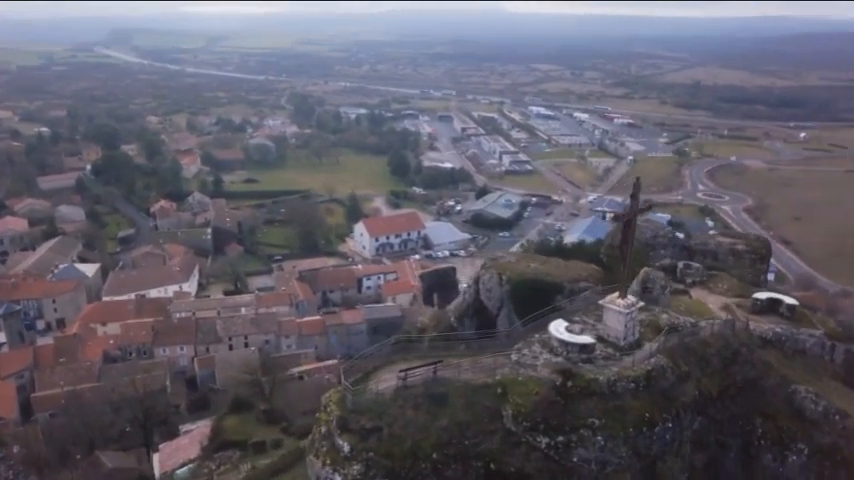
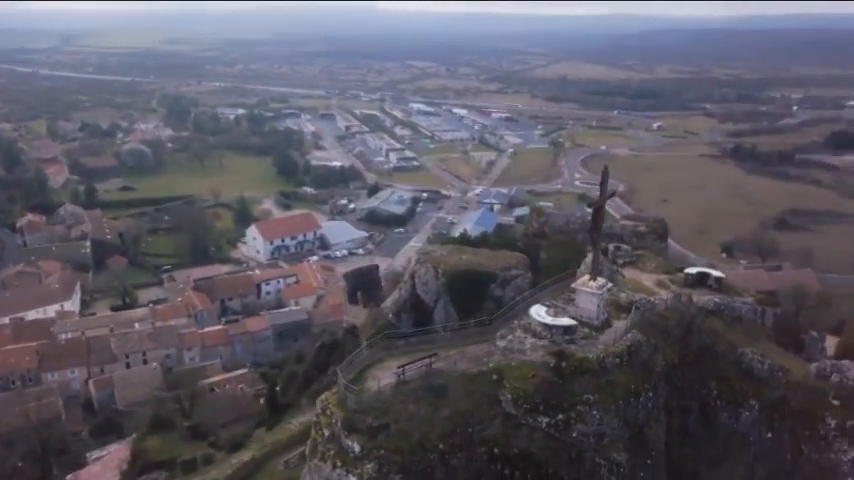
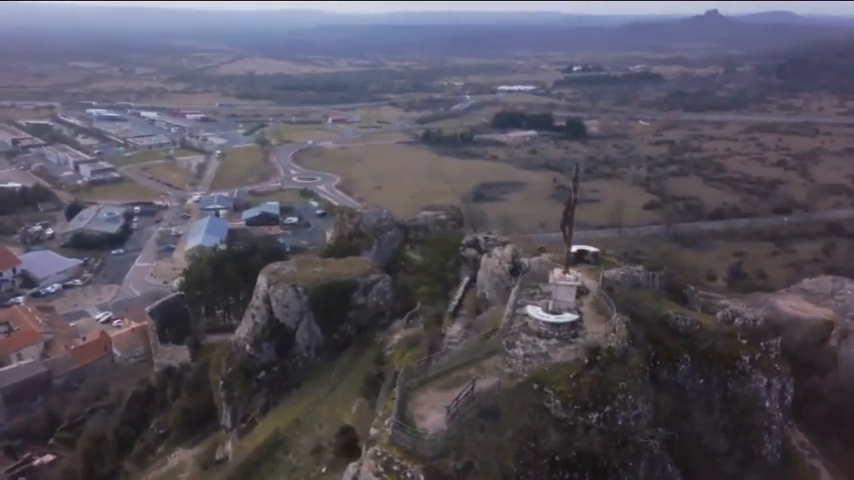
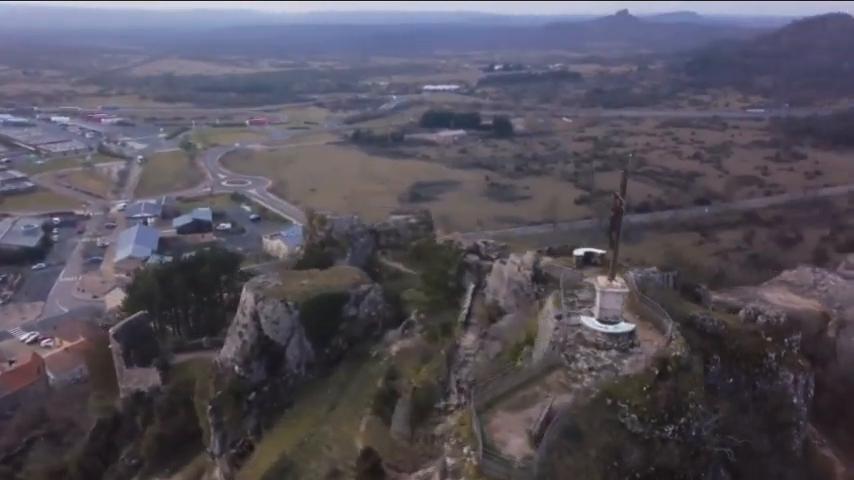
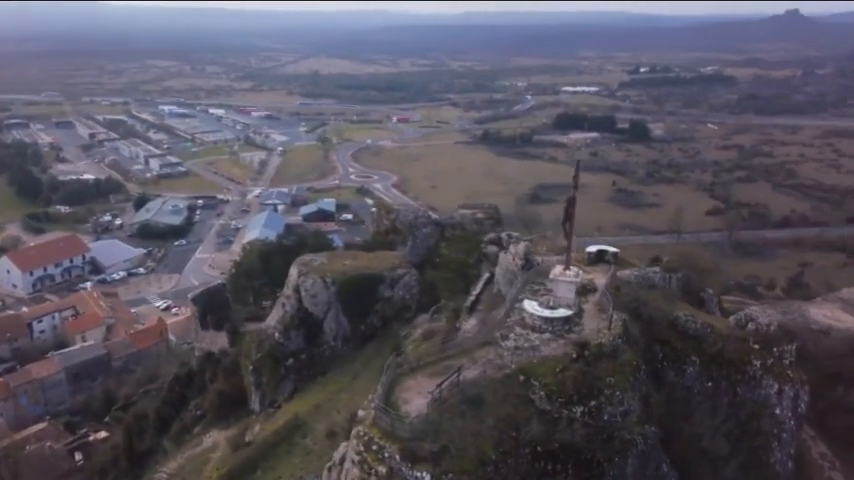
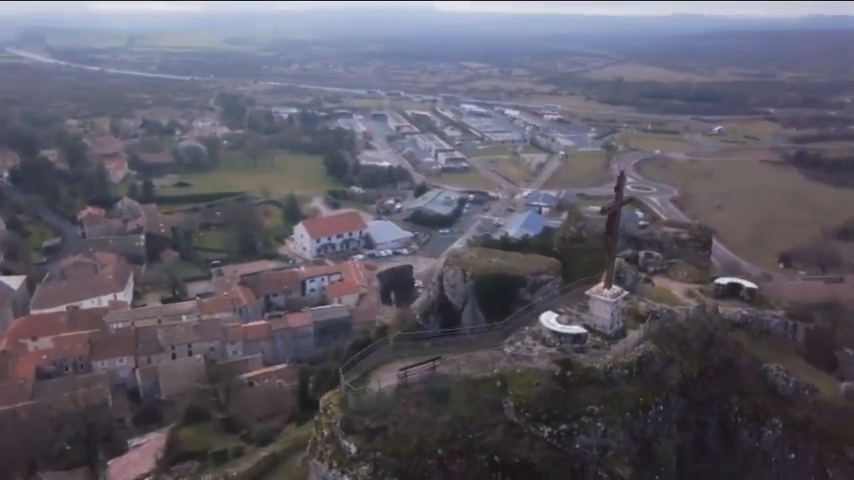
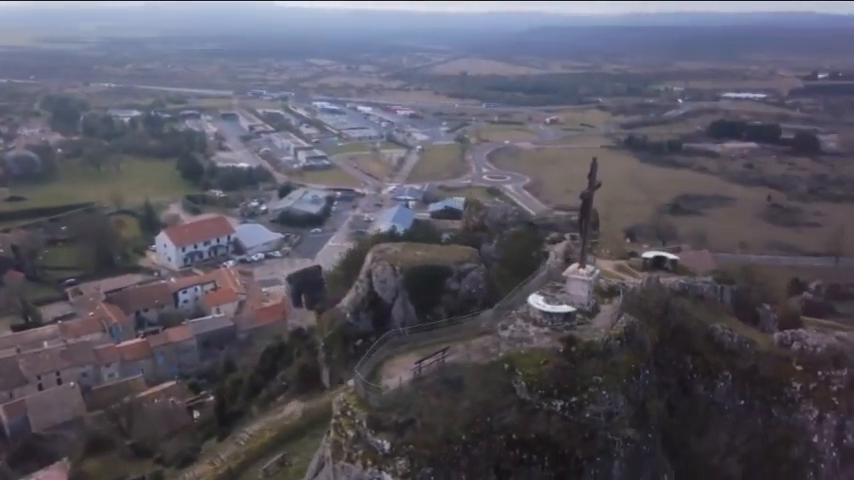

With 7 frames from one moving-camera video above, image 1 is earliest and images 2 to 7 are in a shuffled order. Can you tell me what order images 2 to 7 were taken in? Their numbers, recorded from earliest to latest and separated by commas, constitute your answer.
6, 2, 7, 5, 3, 4
